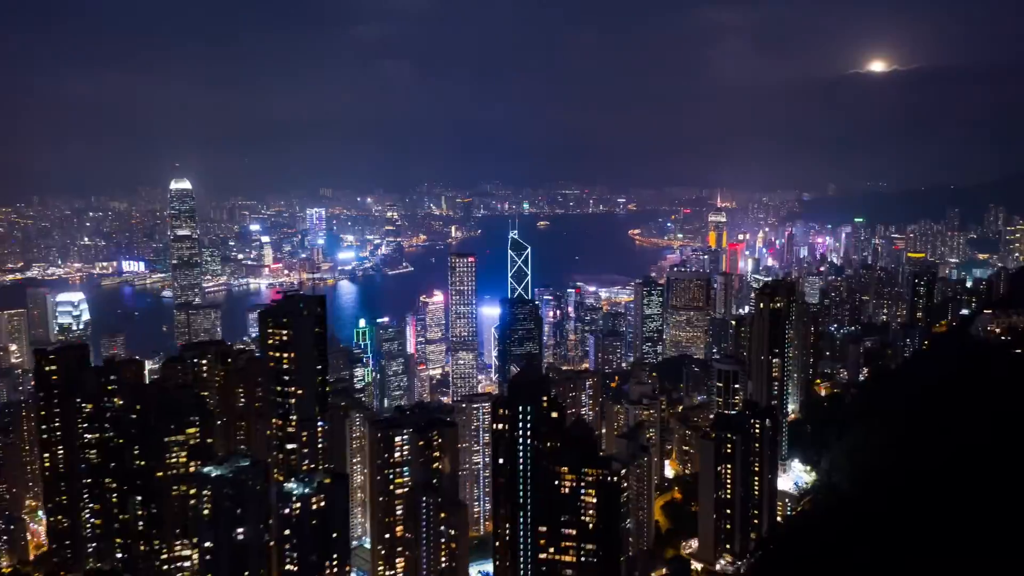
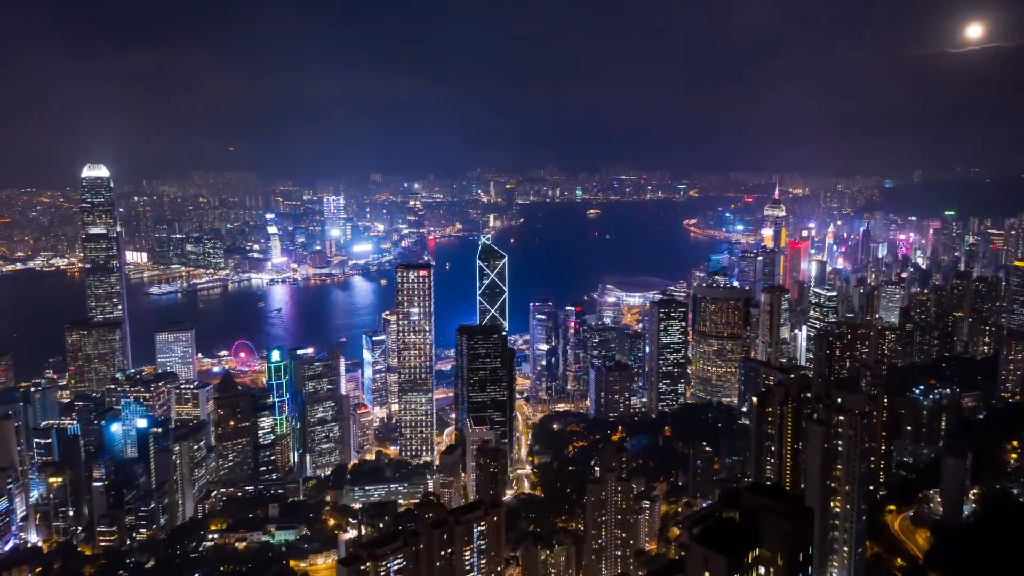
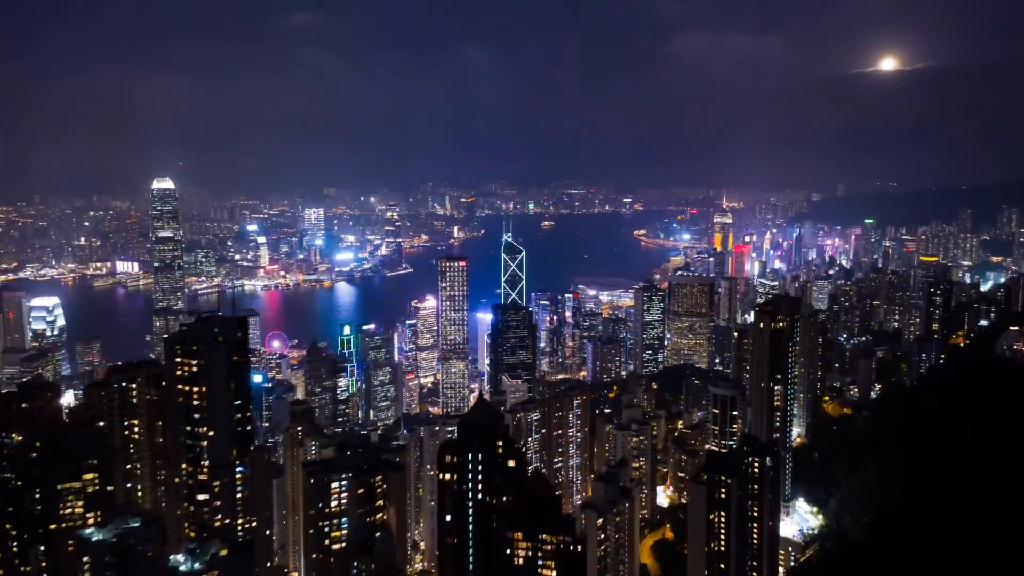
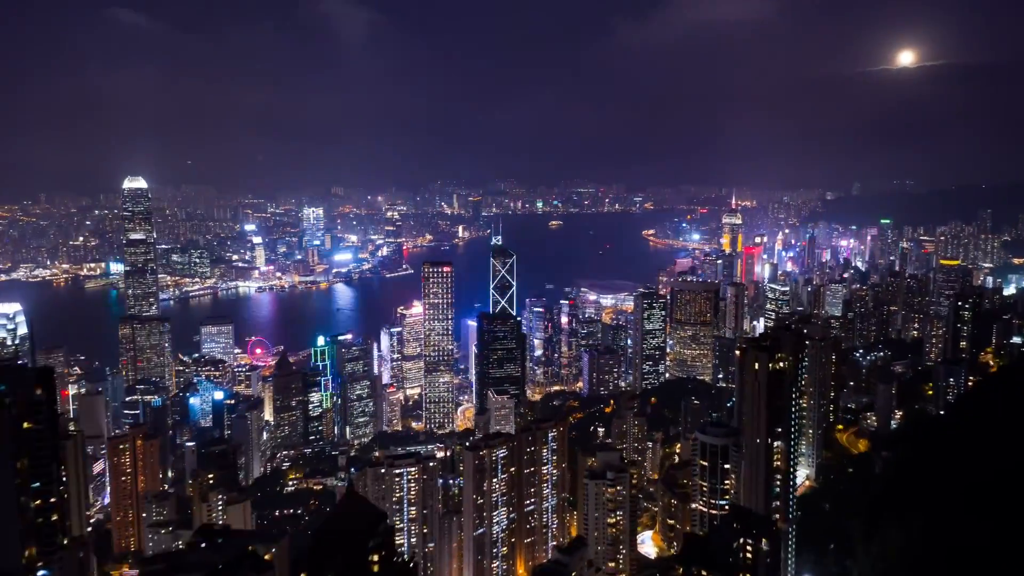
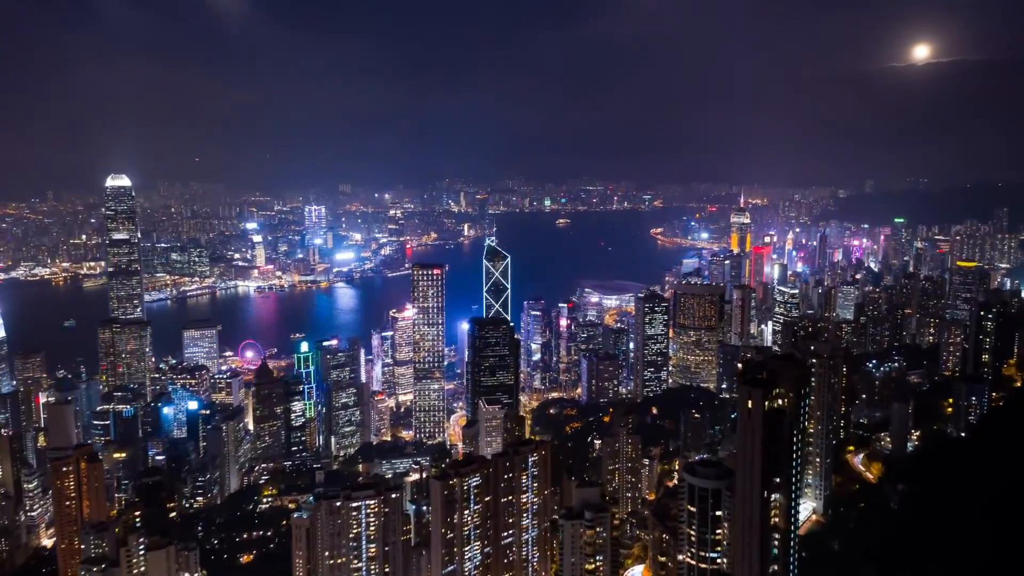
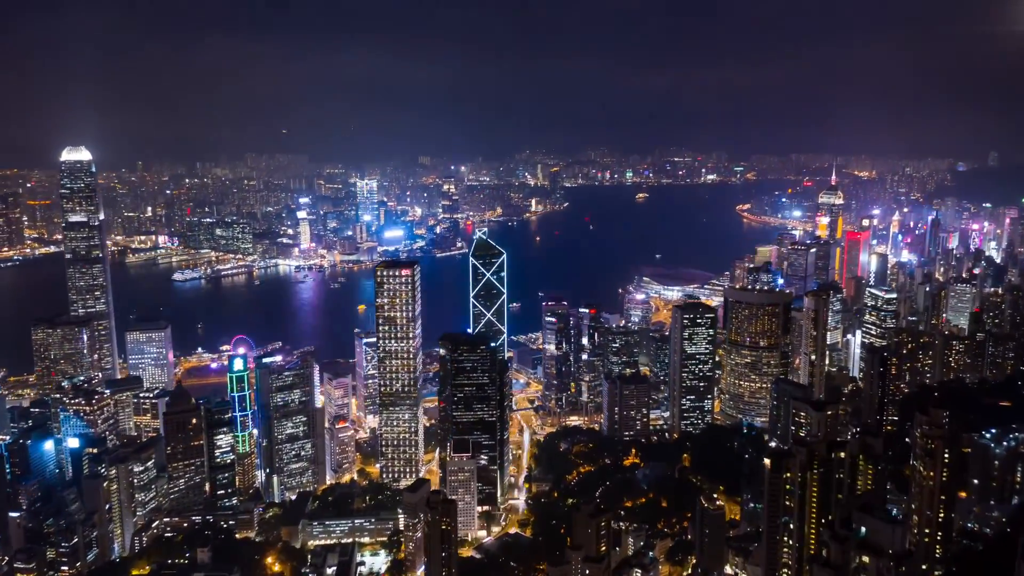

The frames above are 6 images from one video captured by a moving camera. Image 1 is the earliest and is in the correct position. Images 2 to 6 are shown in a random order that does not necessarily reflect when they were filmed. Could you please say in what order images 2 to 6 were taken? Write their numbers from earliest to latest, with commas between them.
3, 4, 5, 2, 6
